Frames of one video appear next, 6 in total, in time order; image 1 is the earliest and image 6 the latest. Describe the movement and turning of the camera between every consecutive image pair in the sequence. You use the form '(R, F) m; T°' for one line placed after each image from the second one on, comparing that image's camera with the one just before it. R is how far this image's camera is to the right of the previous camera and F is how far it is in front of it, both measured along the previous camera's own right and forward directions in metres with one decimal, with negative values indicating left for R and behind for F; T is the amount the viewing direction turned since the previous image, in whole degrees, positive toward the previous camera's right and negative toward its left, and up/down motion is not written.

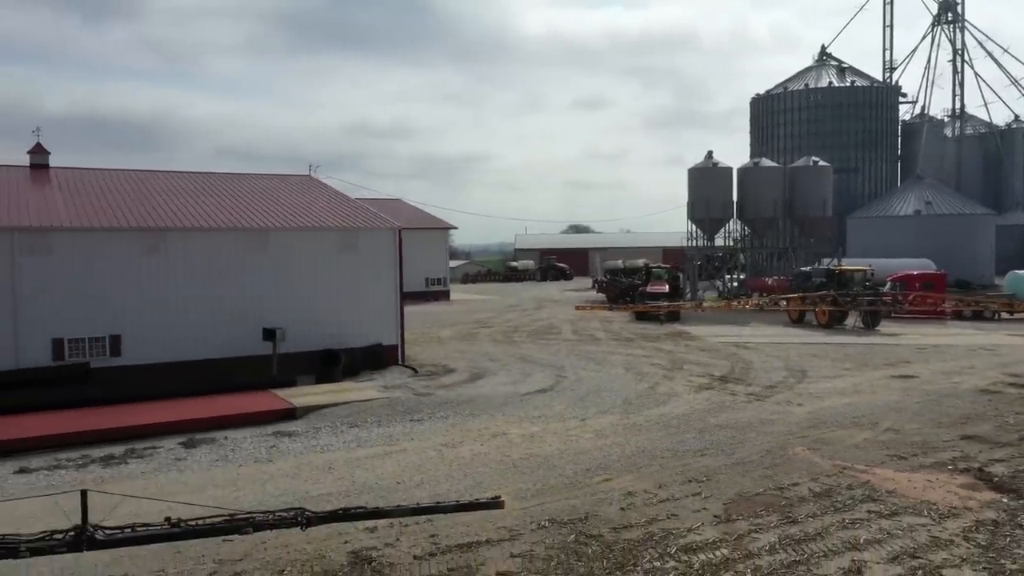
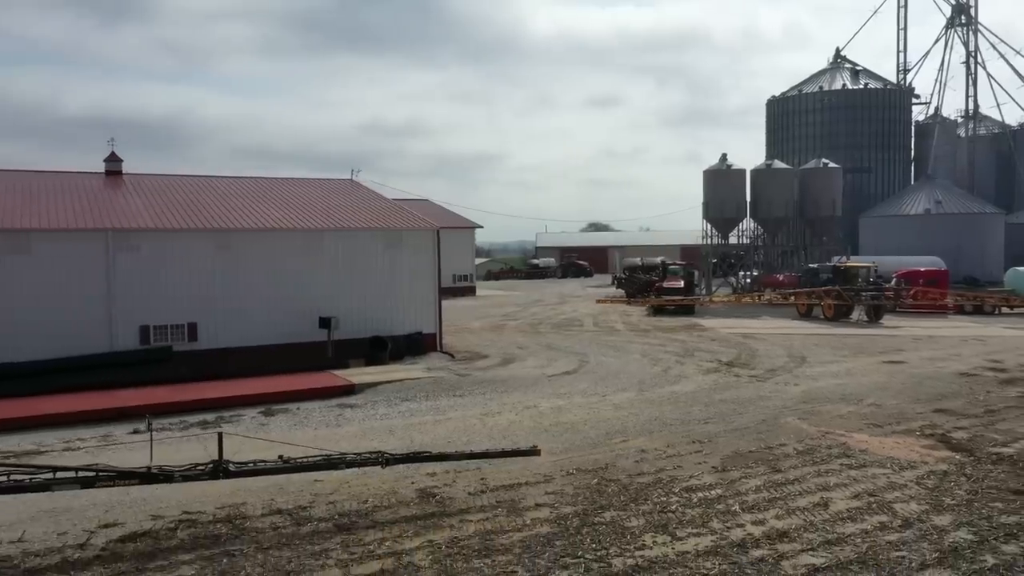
(-0.2, -1.9) m; -1°
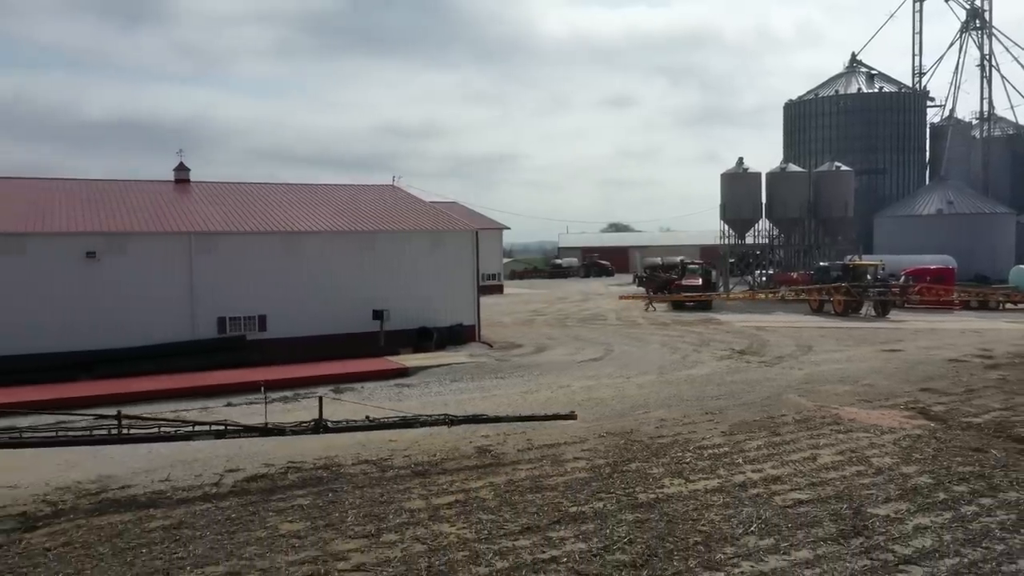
(-0.3, -2.0) m; -1°
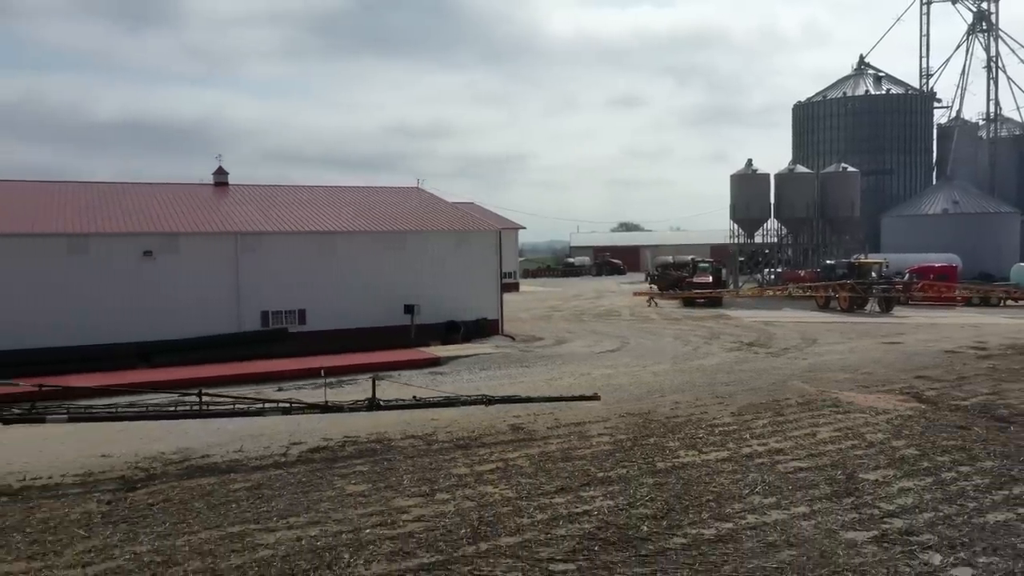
(-0.3, -1.3) m; -1°
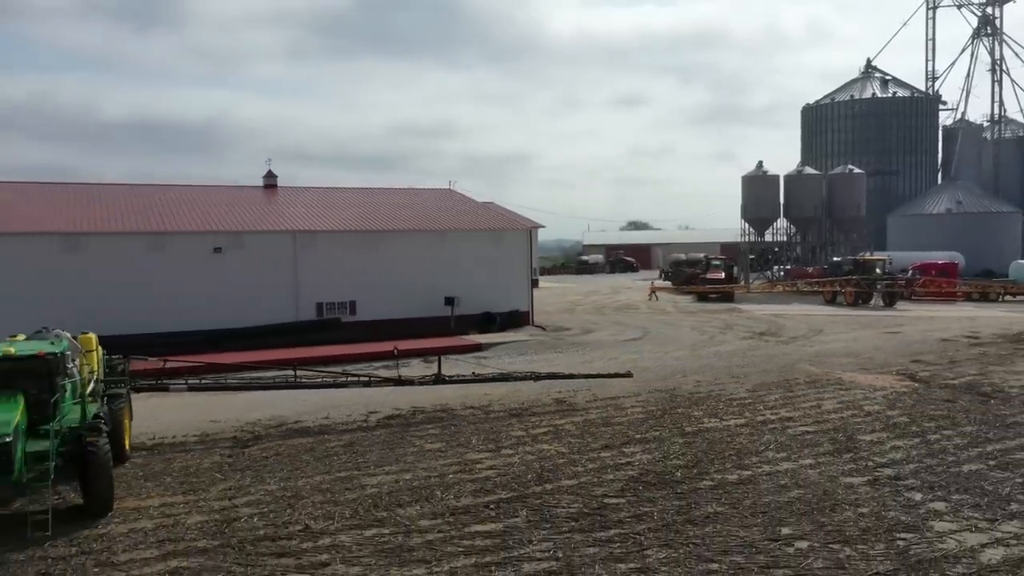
(-0.7, -1.9) m; -1°
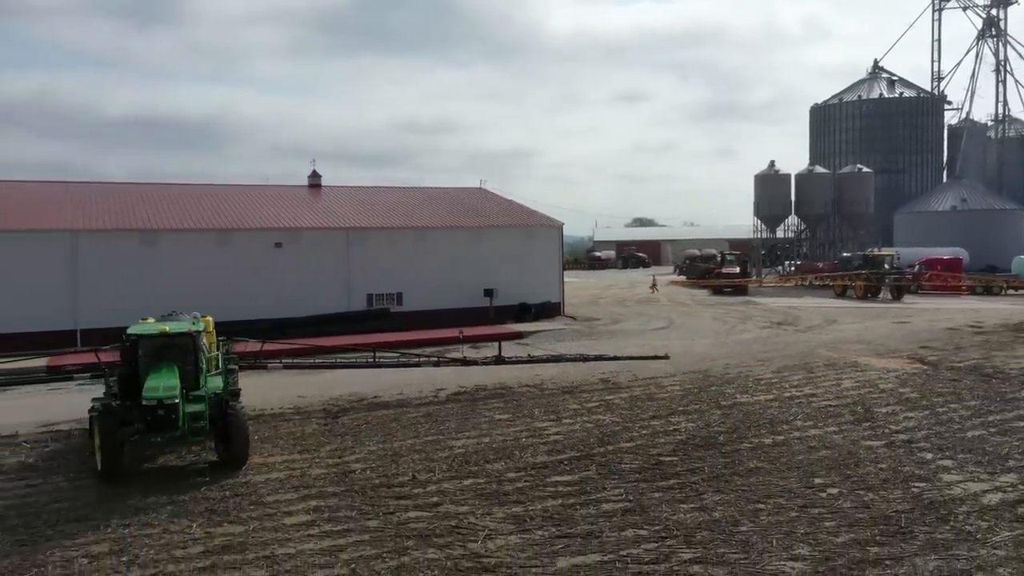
(-1.0, -1.6) m; 0°
